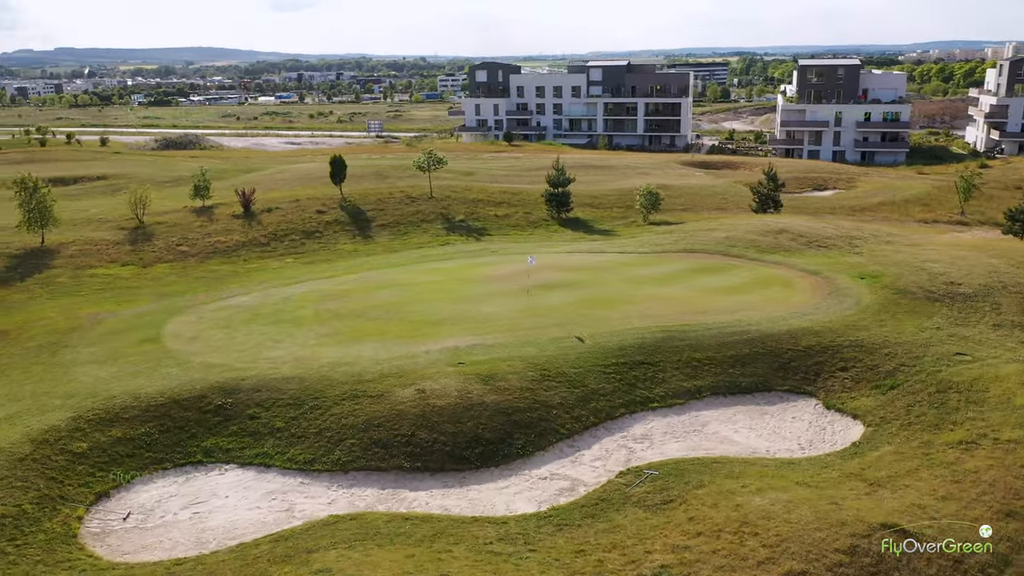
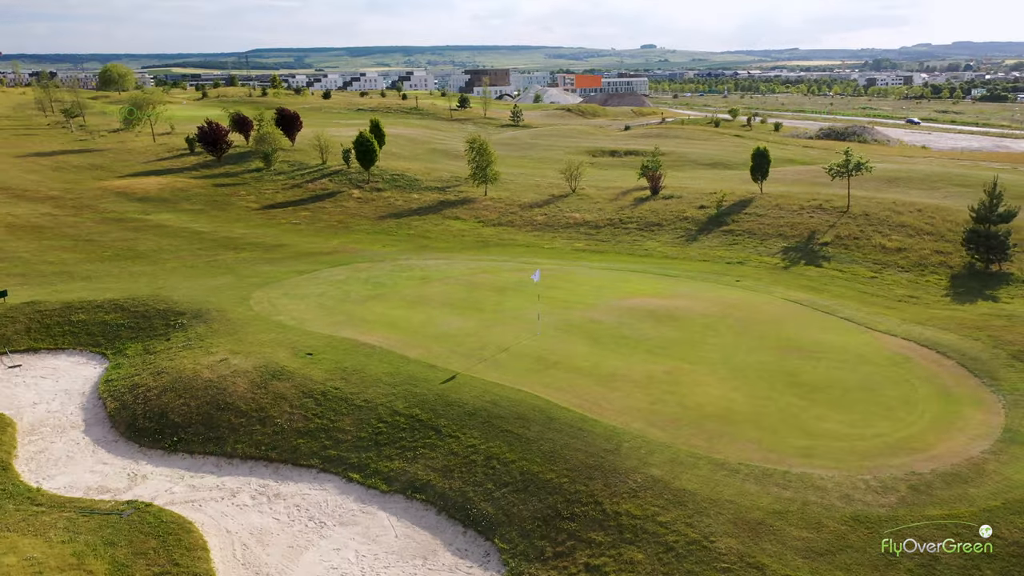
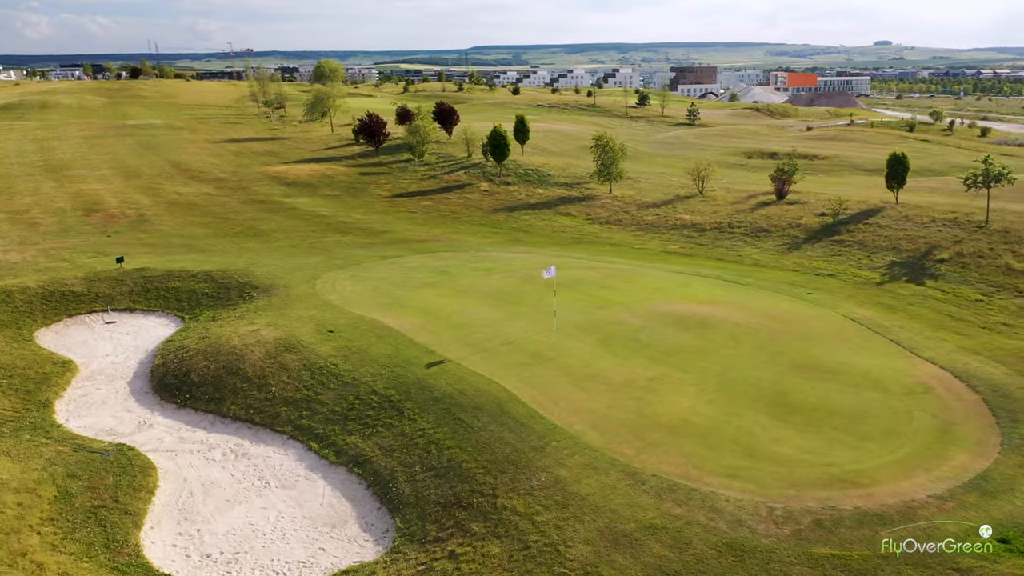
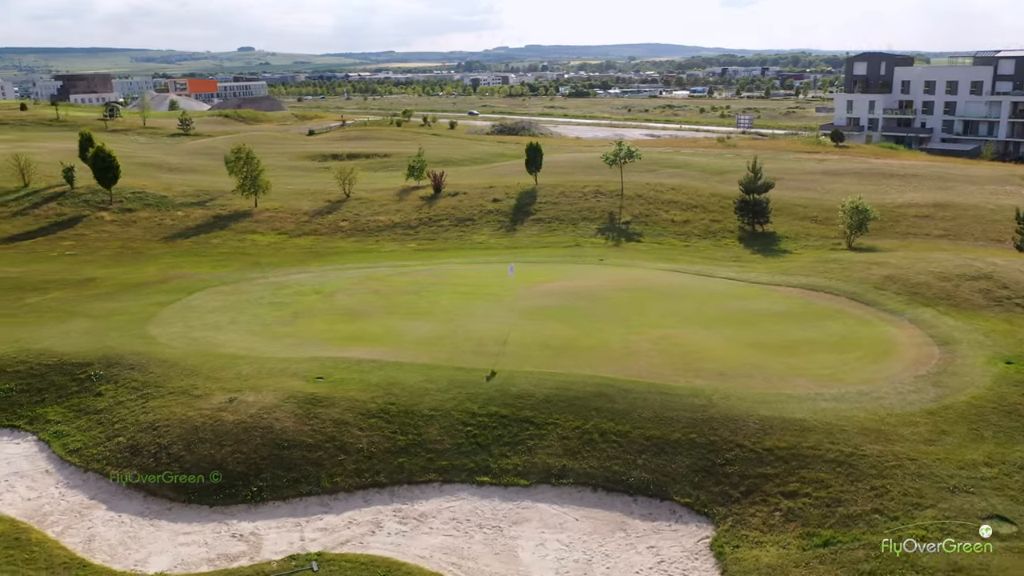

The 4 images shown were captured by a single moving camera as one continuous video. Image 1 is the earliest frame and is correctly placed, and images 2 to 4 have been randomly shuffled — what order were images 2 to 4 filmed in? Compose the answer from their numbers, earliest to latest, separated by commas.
4, 2, 3
